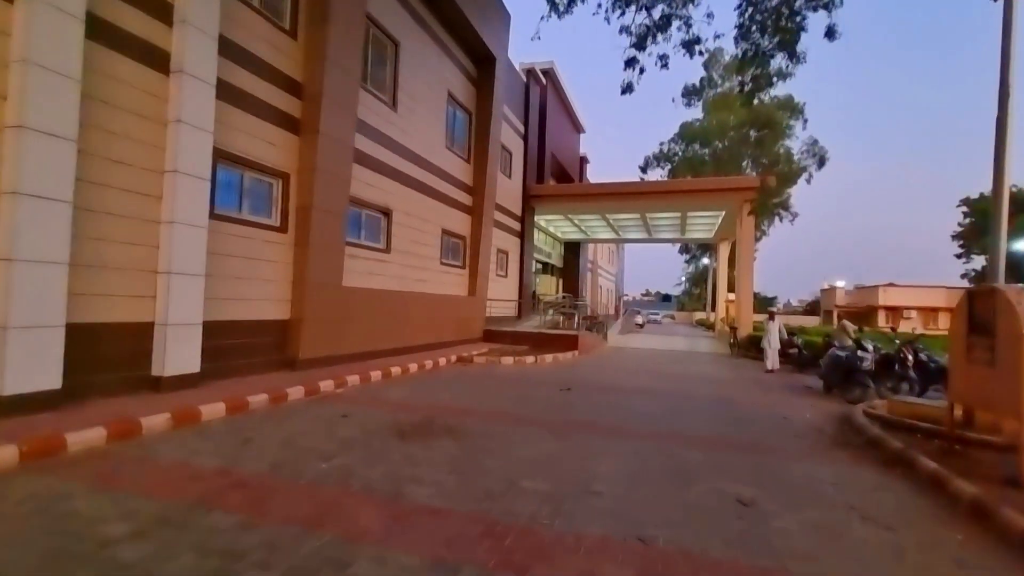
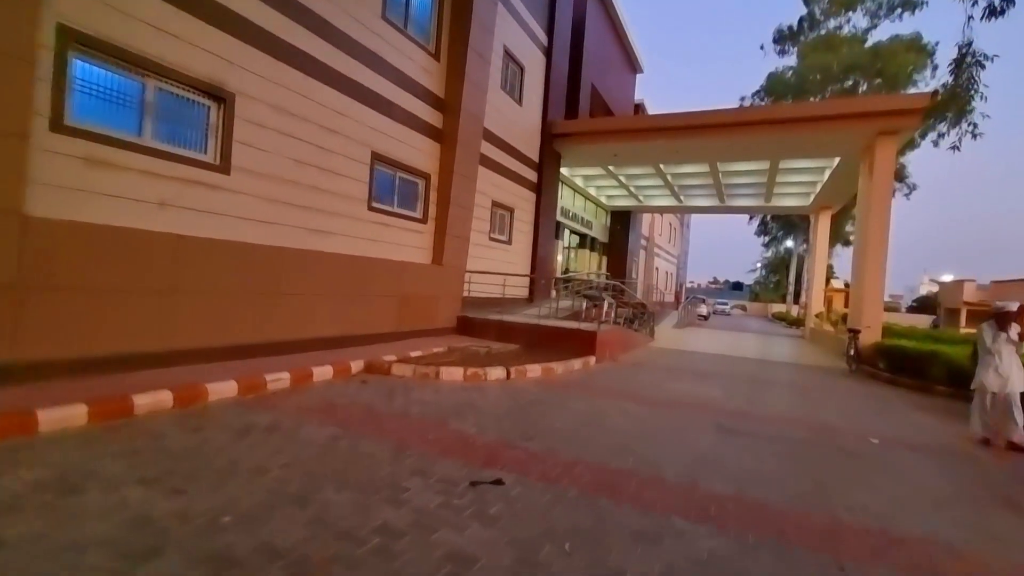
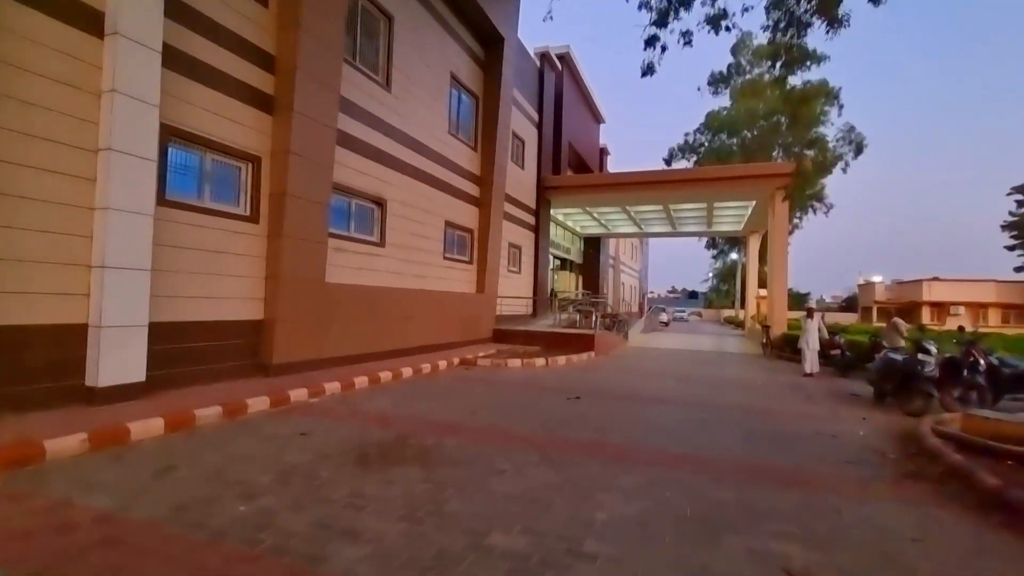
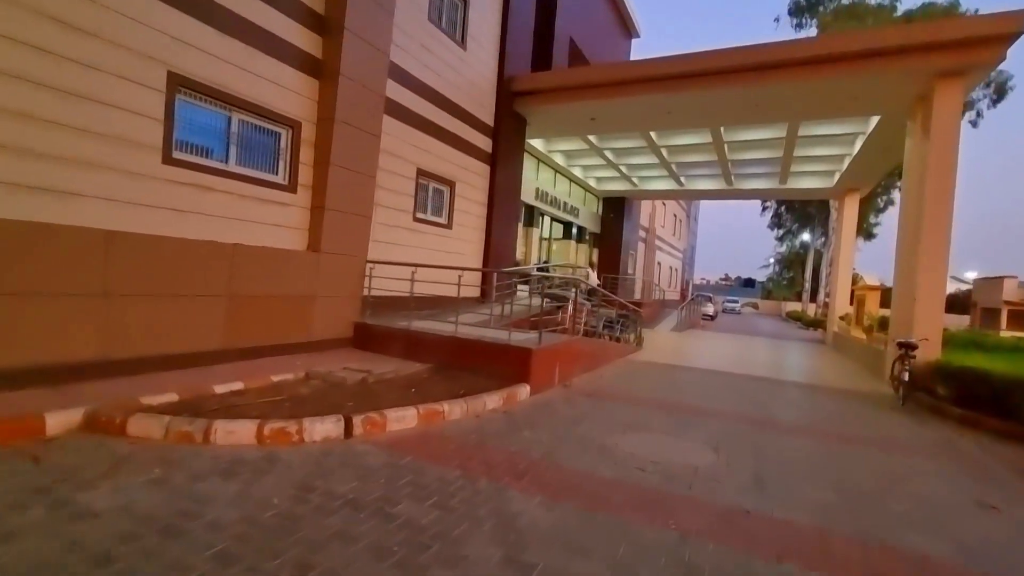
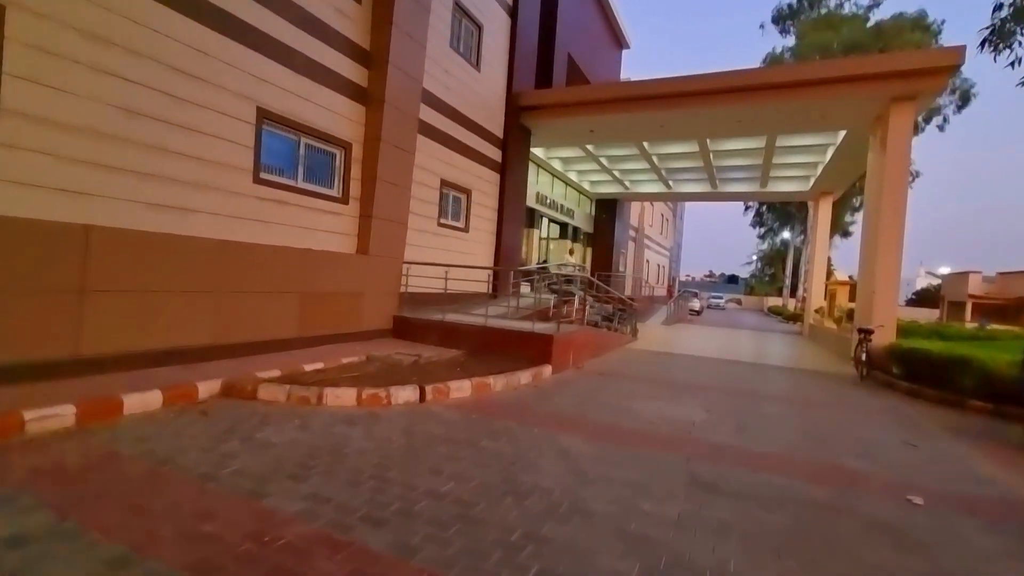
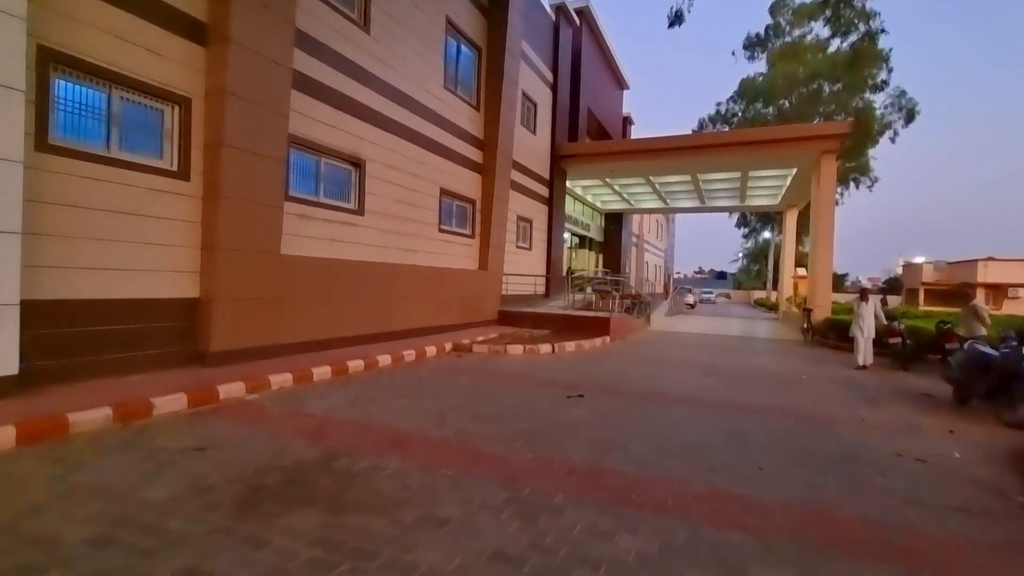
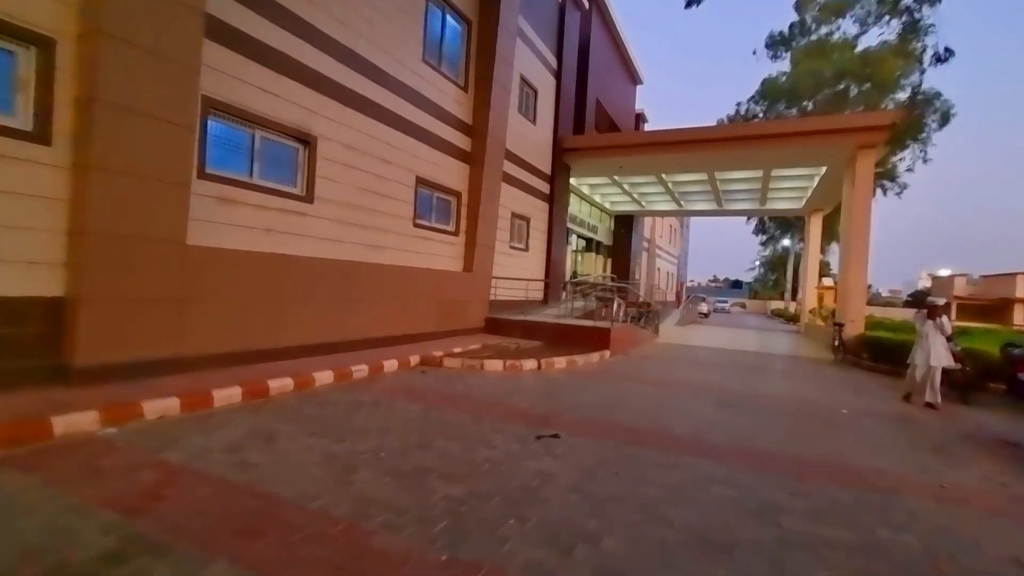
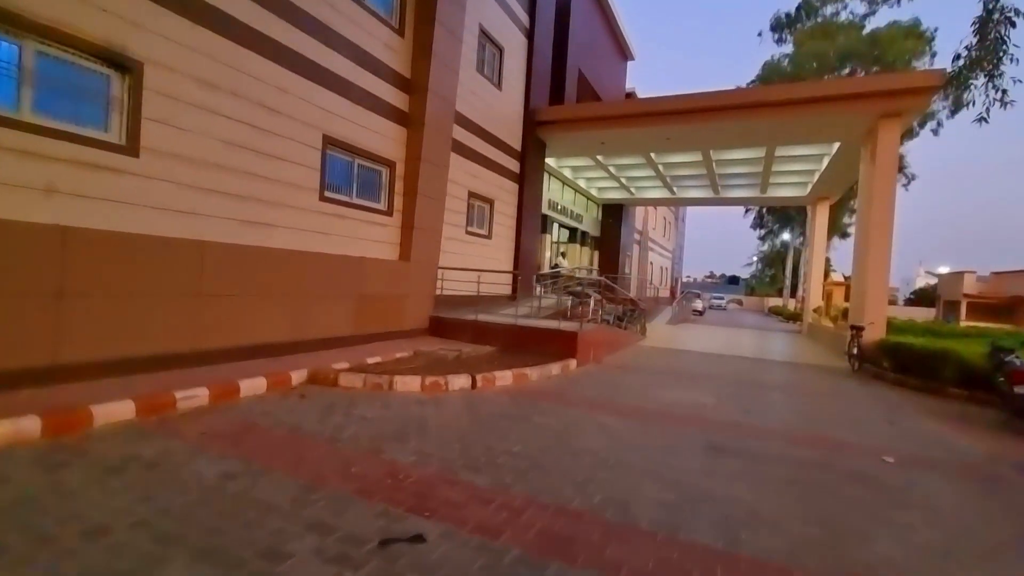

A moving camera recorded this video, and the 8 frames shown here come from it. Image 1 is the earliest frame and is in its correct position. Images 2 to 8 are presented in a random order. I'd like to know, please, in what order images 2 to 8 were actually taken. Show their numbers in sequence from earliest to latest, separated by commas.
3, 6, 7, 2, 8, 5, 4
